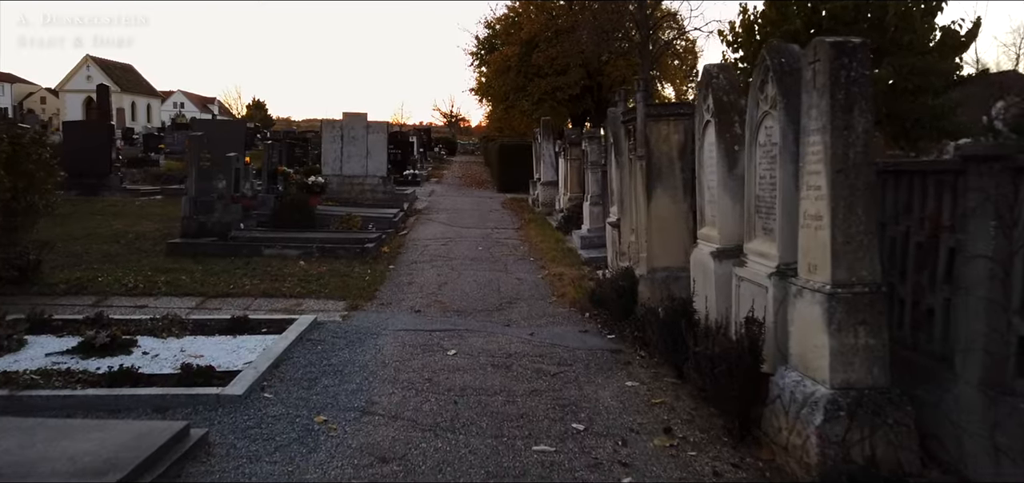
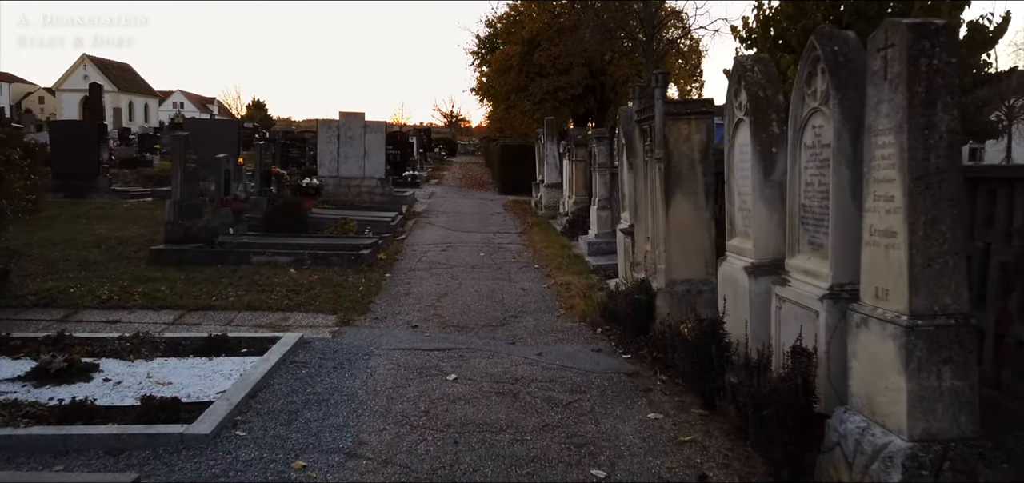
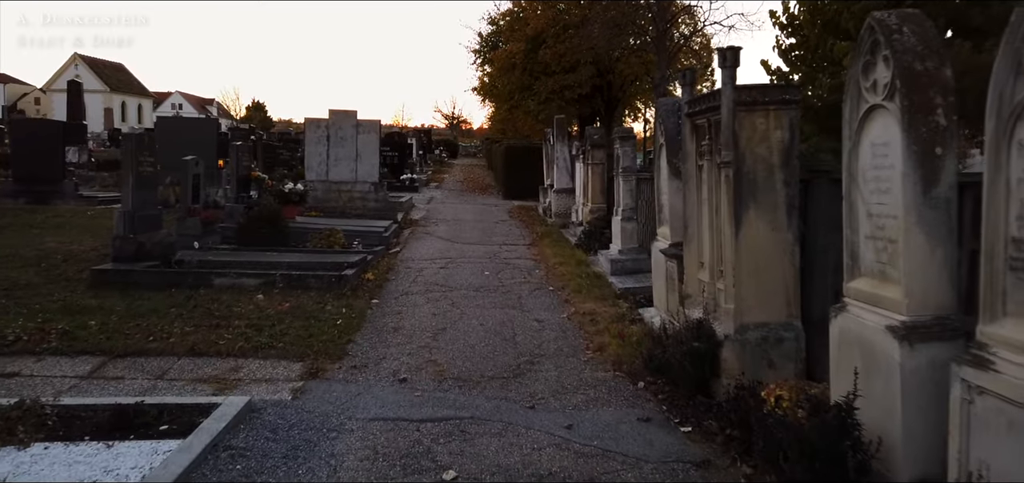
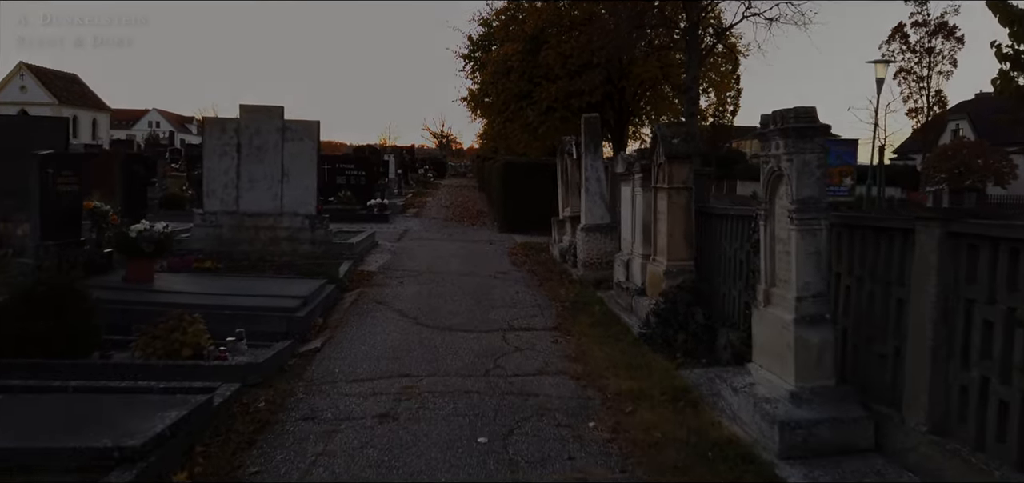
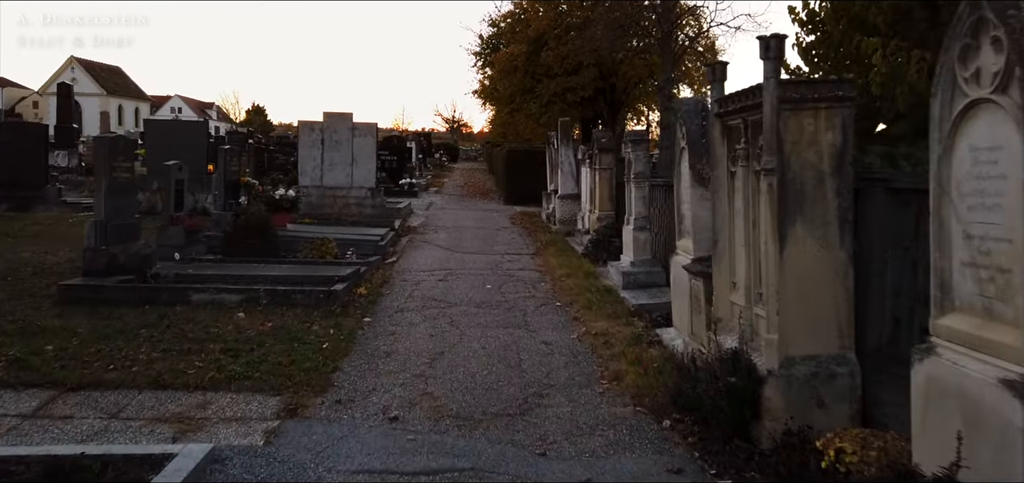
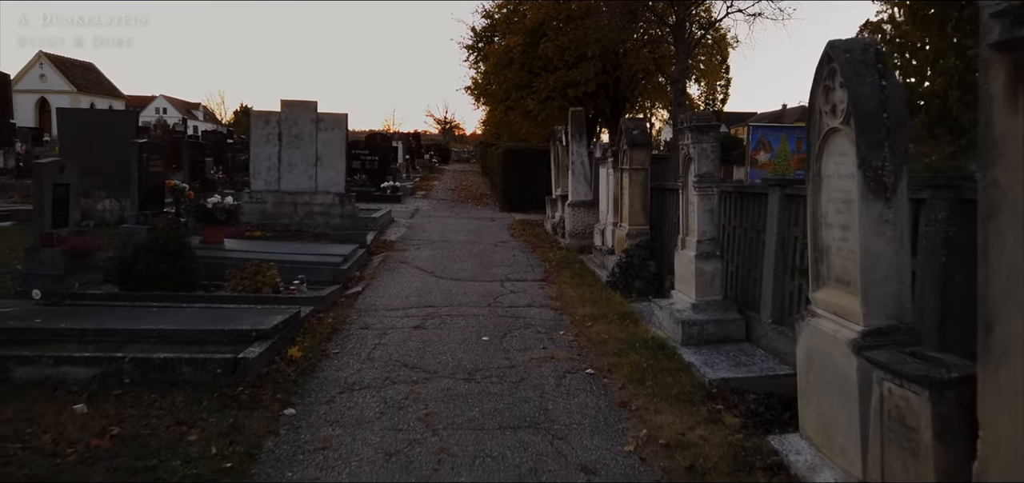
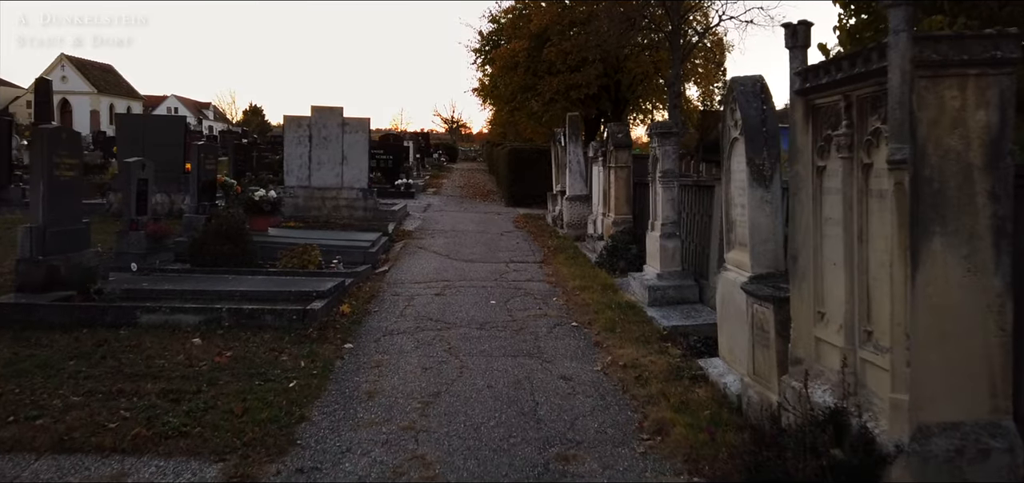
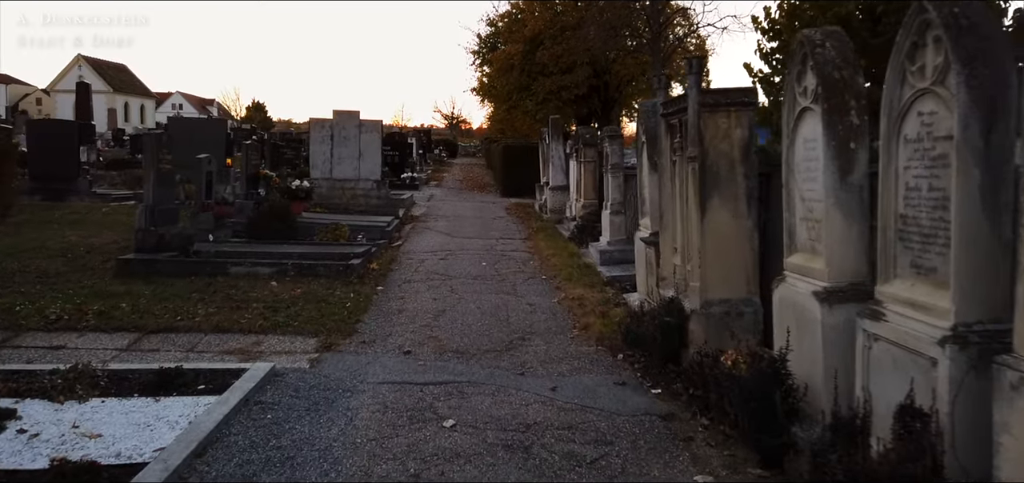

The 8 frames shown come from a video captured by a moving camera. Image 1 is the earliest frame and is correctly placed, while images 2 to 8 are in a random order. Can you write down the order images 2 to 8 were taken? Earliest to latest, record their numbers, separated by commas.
2, 8, 3, 5, 7, 6, 4
